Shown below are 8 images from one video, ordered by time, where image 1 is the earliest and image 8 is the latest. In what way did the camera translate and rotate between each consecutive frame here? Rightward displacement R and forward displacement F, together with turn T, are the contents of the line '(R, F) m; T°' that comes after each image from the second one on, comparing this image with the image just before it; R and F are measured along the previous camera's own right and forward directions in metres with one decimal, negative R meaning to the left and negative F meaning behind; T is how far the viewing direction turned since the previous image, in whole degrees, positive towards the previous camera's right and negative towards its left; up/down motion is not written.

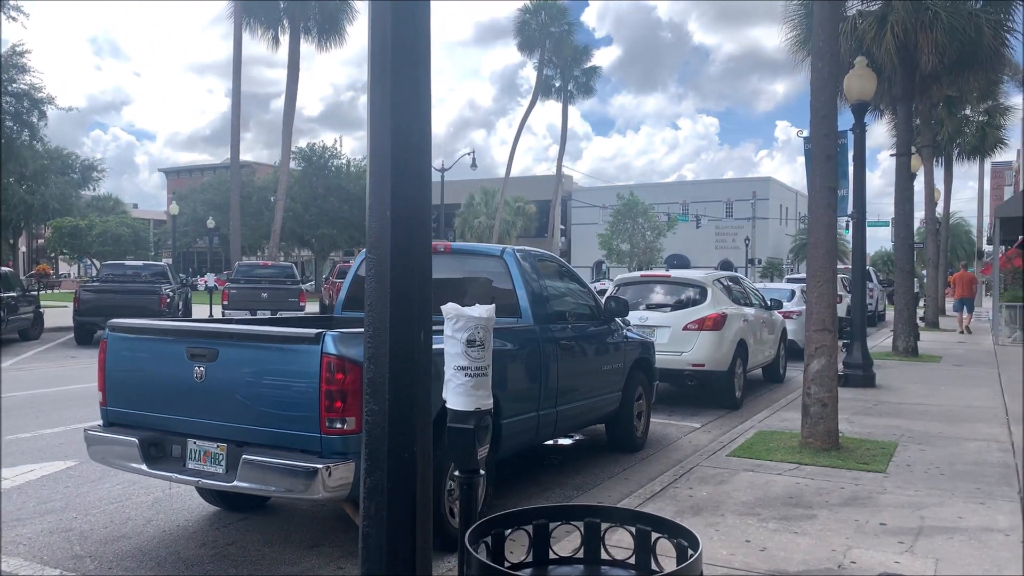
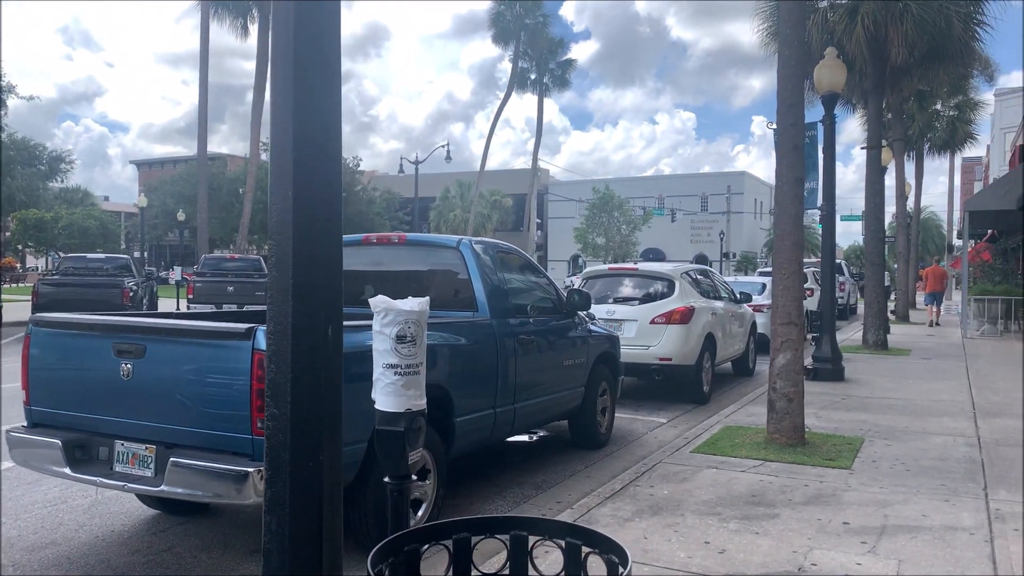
(+0.2, +0.2) m; +2°
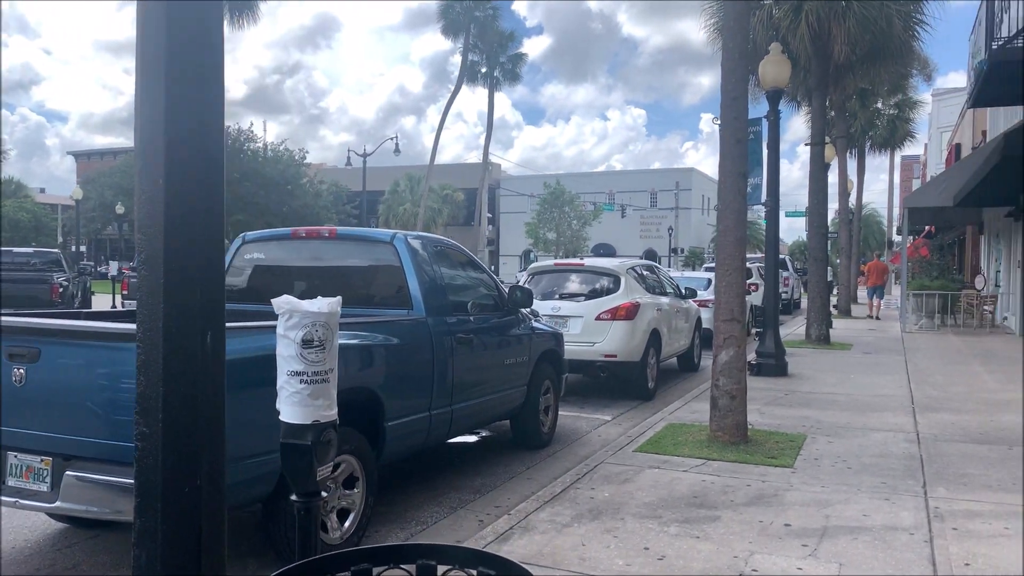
(+0.1, +0.2) m; +3°
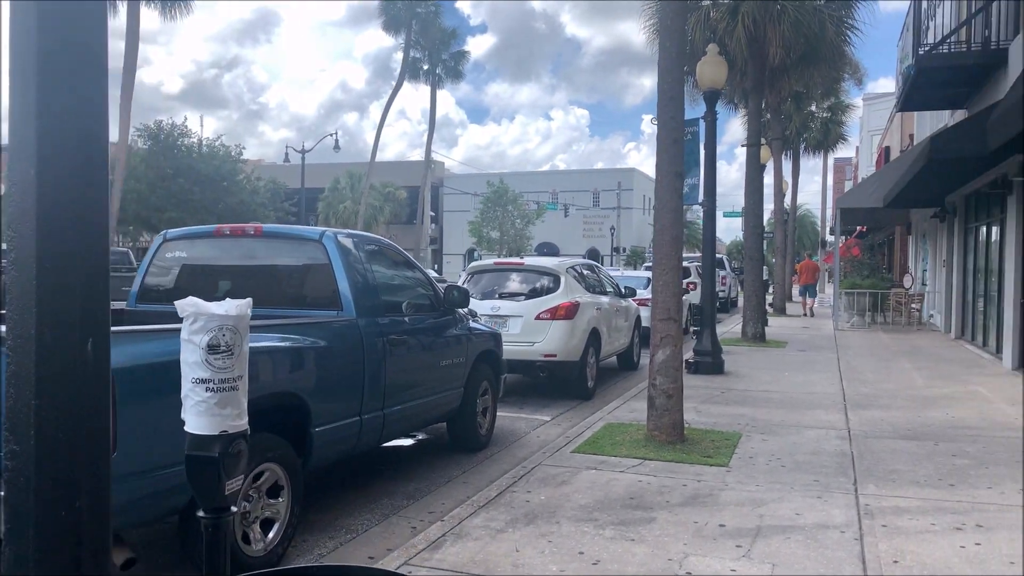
(+0.1, +0.1) m; +4°
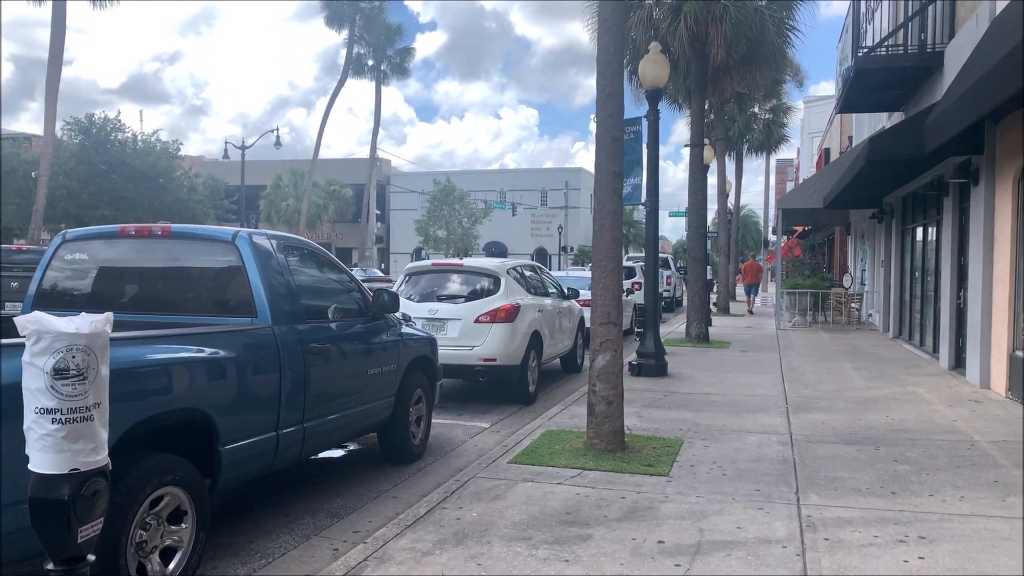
(+0.1, +0.3) m; +4°
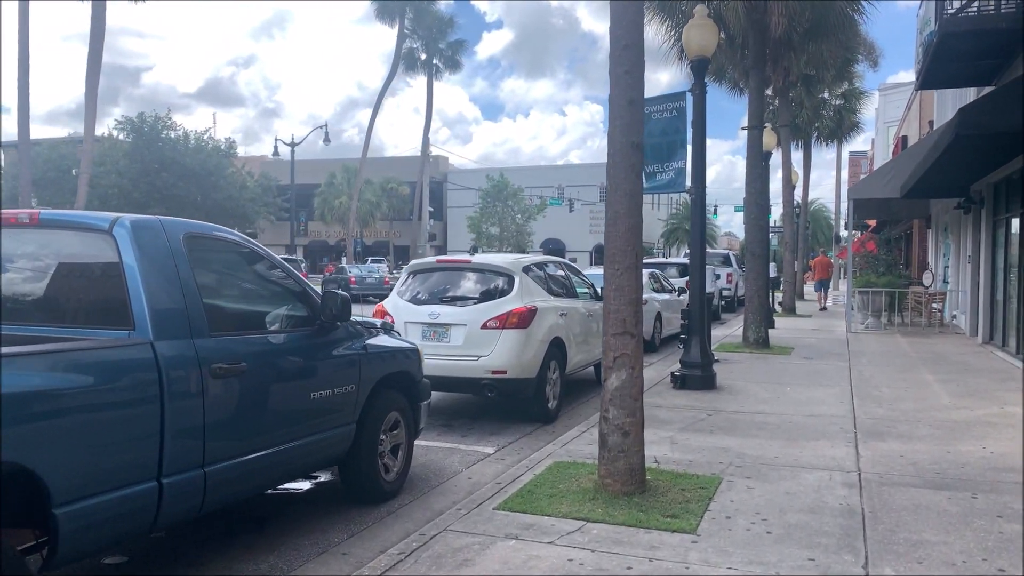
(+0.5, +1.4) m; -5°
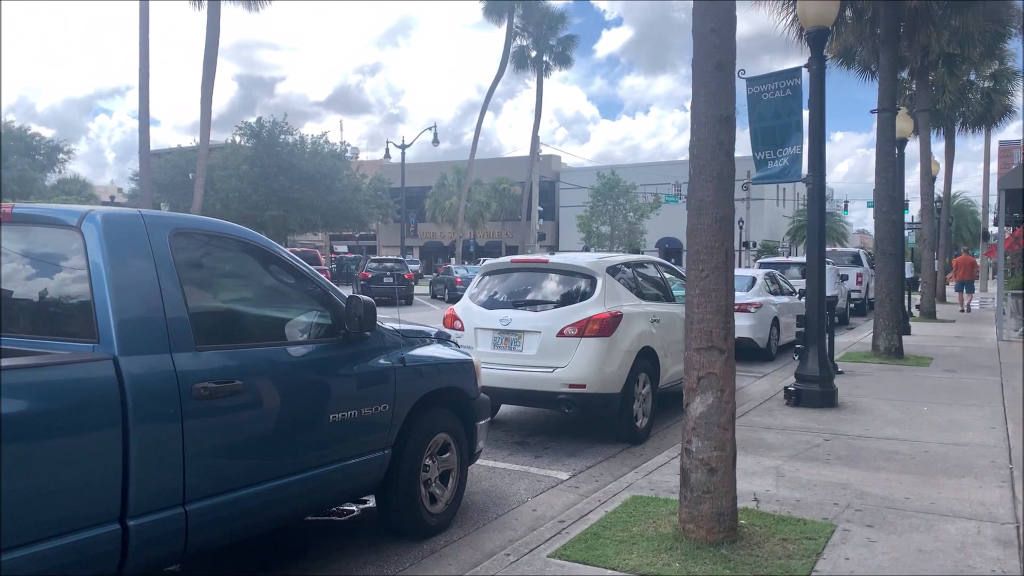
(+0.3, +0.9) m; -8°
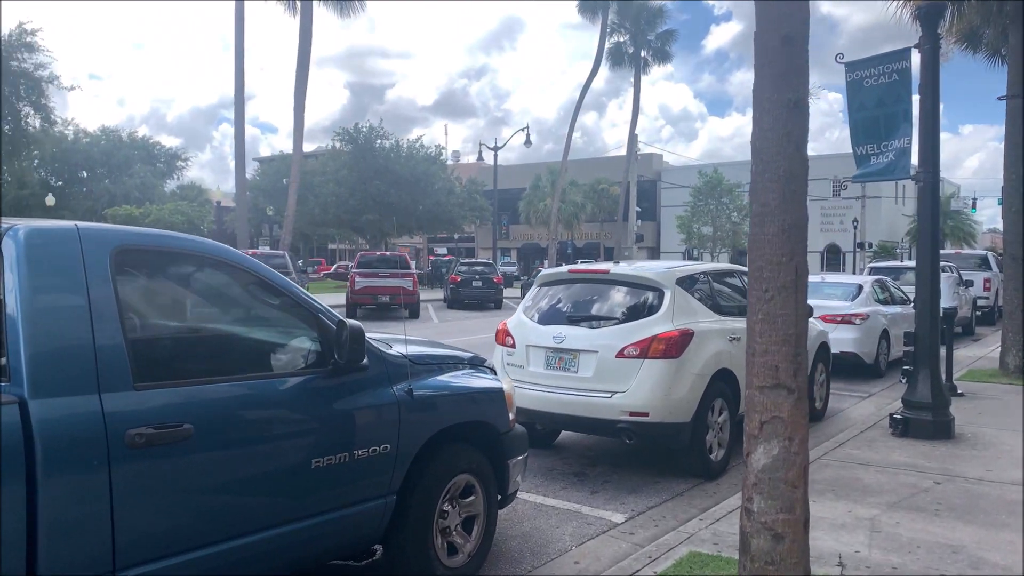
(+0.4, +0.7) m; -7°
